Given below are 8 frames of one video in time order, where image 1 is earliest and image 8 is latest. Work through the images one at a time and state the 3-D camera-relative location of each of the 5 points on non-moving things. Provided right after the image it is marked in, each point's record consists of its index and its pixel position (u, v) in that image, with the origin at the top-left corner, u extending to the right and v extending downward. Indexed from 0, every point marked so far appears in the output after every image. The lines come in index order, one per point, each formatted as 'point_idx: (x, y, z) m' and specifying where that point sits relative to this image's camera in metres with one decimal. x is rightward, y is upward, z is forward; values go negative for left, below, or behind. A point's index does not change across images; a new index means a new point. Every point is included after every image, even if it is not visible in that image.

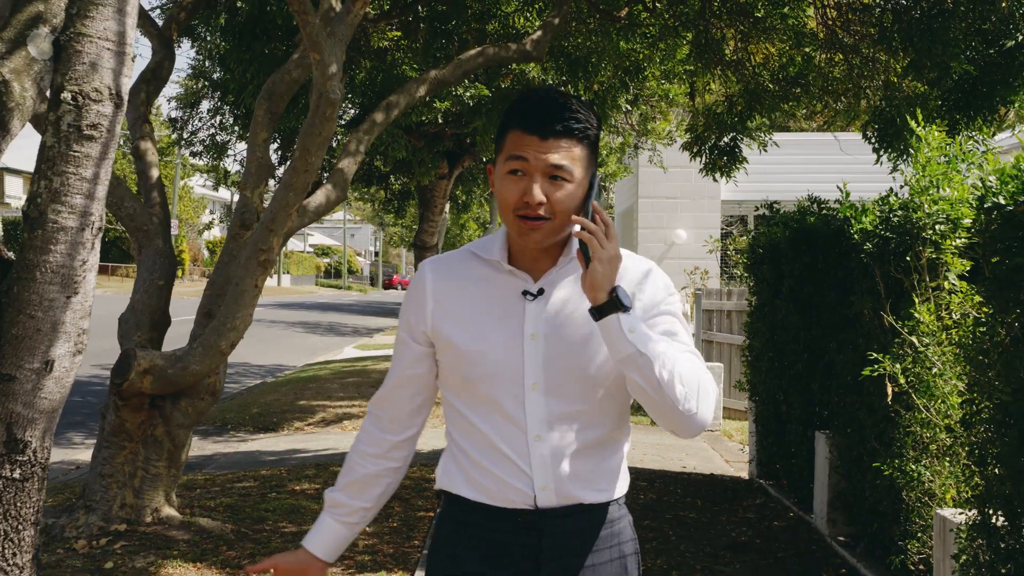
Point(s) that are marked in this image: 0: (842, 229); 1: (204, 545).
0: (+2.1, +0.4, +6.4) m
1: (-1.8, -1.5, +5.9) m
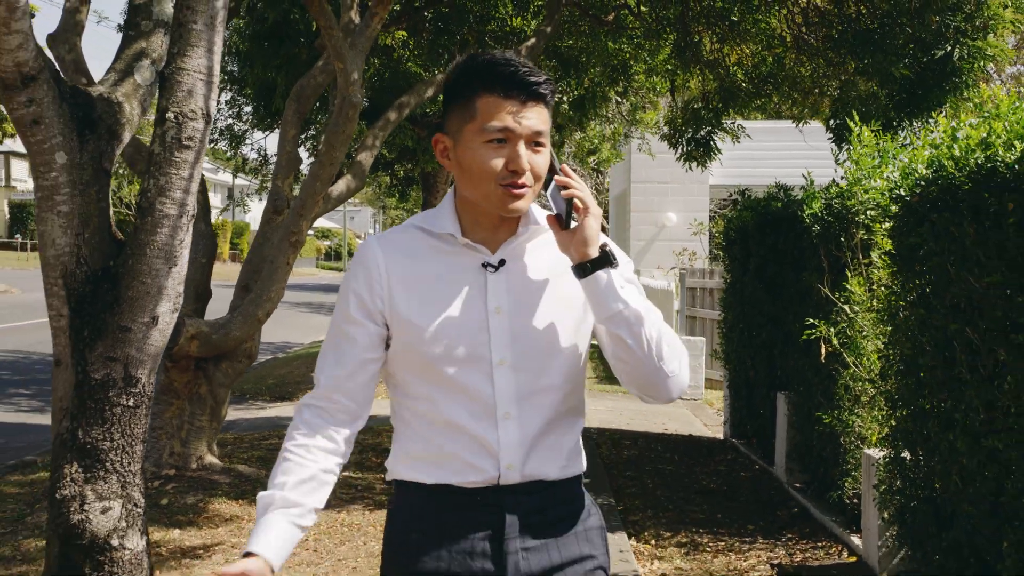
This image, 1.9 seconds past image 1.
0: (+2.0, +0.5, +7.3) m
1: (-1.8, -1.3, +6.9) m
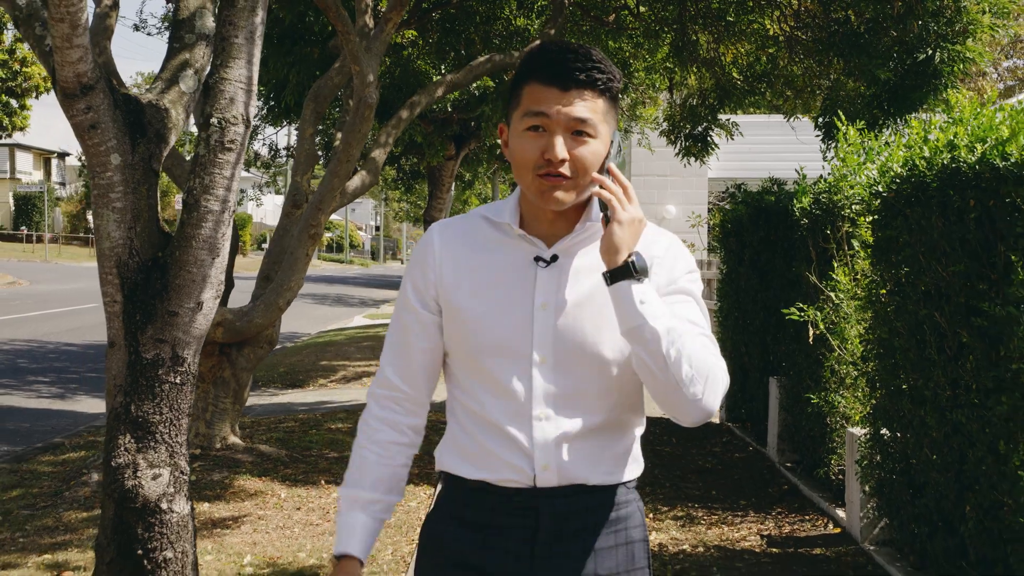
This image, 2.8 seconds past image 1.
0: (+2.1, +0.6, +7.7) m
1: (-1.8, -1.3, +7.3) m
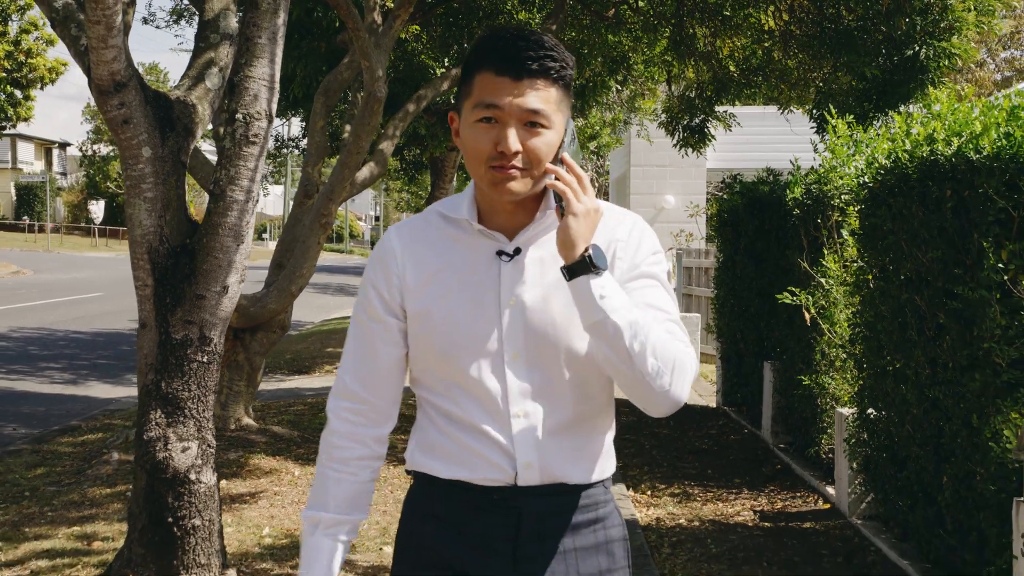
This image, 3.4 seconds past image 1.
0: (+2.1, +0.7, +8.0) m
1: (-1.8, -1.2, +7.6) m
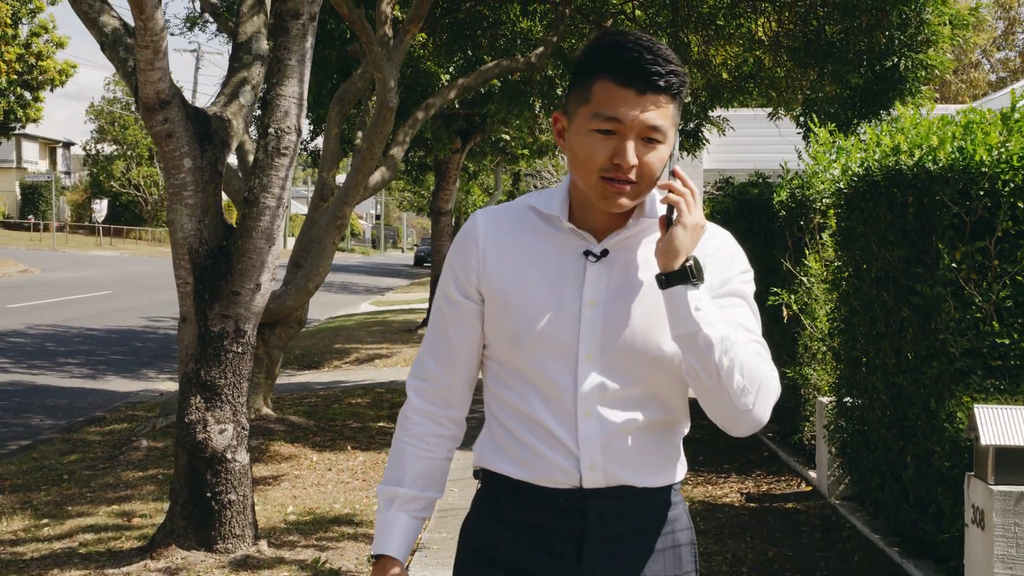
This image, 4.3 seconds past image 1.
0: (+2.1, +0.7, +8.4) m
1: (-1.7, -1.2, +8.1) m
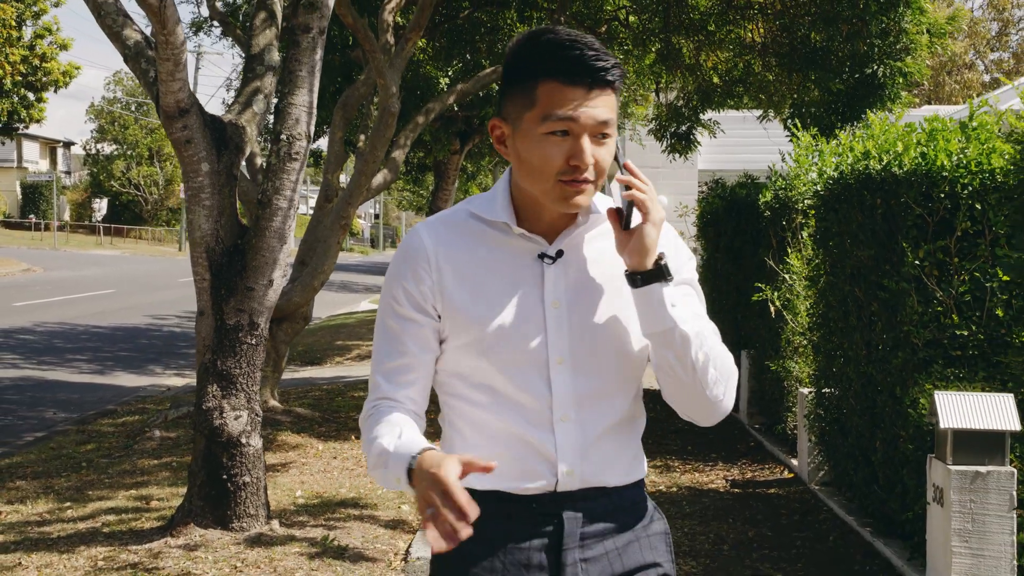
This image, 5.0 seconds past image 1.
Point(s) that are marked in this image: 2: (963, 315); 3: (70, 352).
0: (+2.1, +0.8, +8.8) m
1: (-1.8, -1.1, +8.4) m
2: (+2.2, -0.1, +4.9) m
3: (-6.4, -0.9, +14.7) m
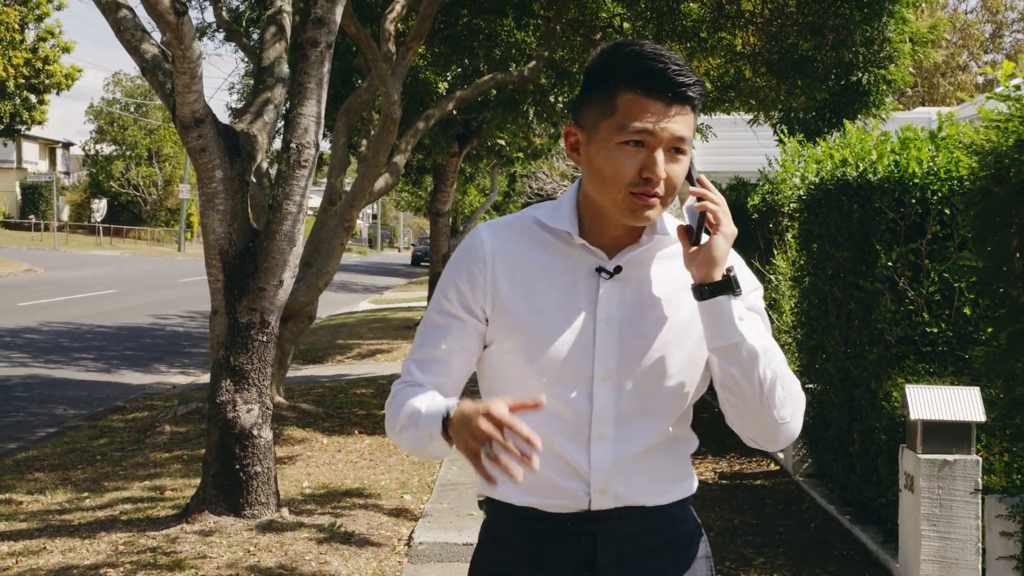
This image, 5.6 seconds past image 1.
0: (+2.1, +0.8, +9.1) m
1: (-1.8, -1.1, +8.7) m
2: (+2.2, -0.1, +5.2) m
3: (-6.4, -0.9, +15.0) m
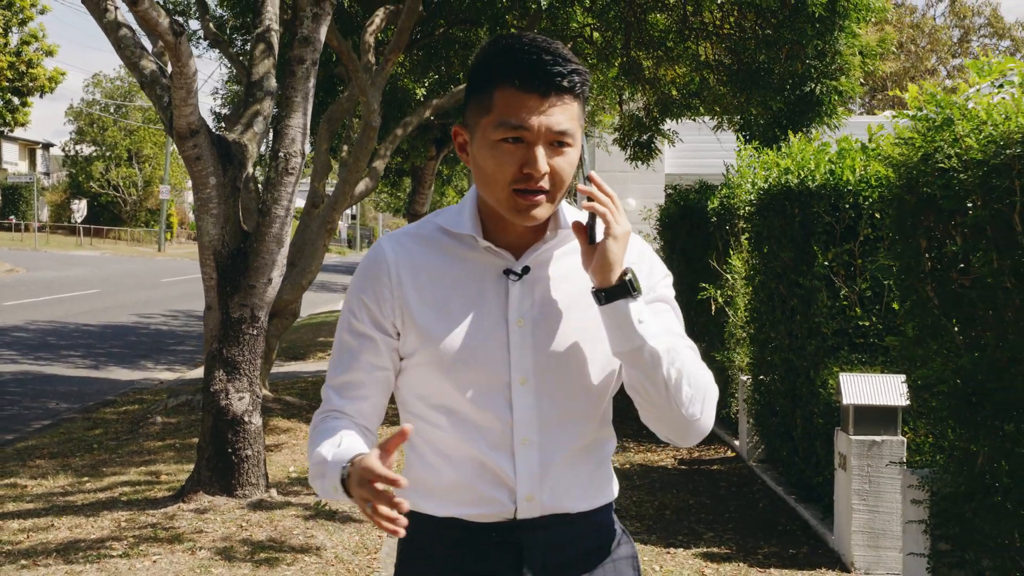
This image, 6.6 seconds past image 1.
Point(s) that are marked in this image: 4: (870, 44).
0: (+1.8, +0.8, +9.7) m
1: (-2.0, -1.1, +9.2) m
2: (+2.0, -0.1, +5.7) m
3: (-6.8, -0.9, +15.3) m
4: (+4.2, +2.9, +11.9) m
